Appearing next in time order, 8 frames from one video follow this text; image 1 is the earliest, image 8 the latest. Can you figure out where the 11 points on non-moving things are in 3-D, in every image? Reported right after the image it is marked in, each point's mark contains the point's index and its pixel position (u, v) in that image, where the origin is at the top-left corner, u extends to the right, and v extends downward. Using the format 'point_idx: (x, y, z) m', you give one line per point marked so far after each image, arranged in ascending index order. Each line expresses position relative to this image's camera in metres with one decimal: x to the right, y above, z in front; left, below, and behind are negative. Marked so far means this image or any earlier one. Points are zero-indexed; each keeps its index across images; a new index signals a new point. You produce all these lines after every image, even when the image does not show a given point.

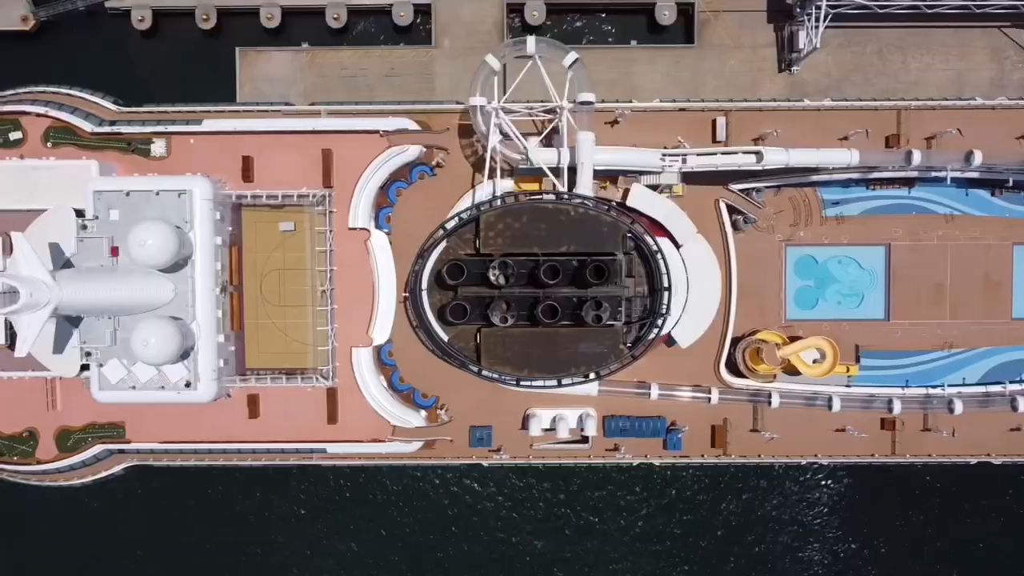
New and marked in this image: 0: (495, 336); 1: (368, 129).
0: (-0.3, -0.7, +15.9) m
1: (-2.3, +2.6, +18.8) m
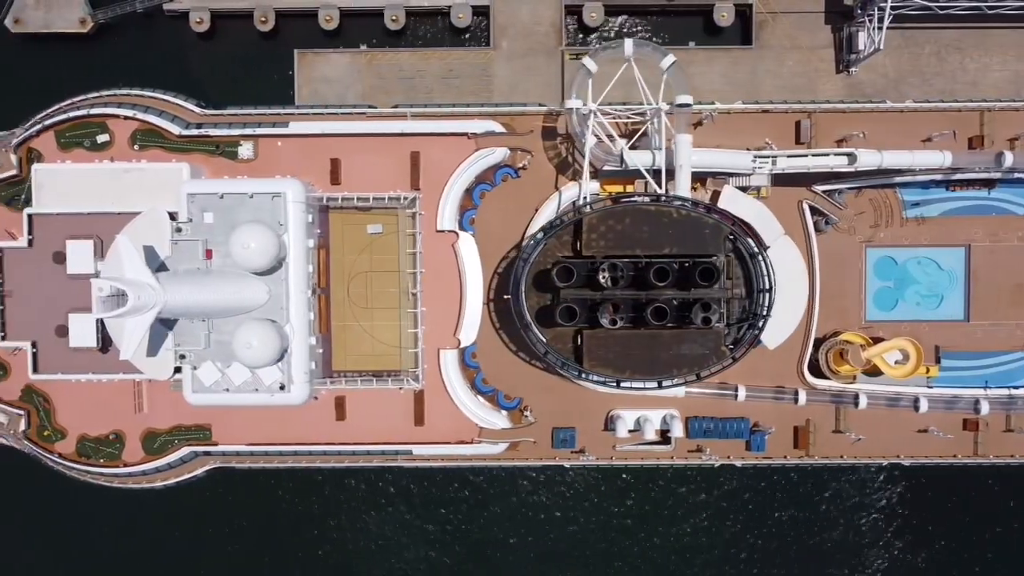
0: (+1.2, -0.7, +15.9) m
1: (-0.8, +2.6, +18.9) m
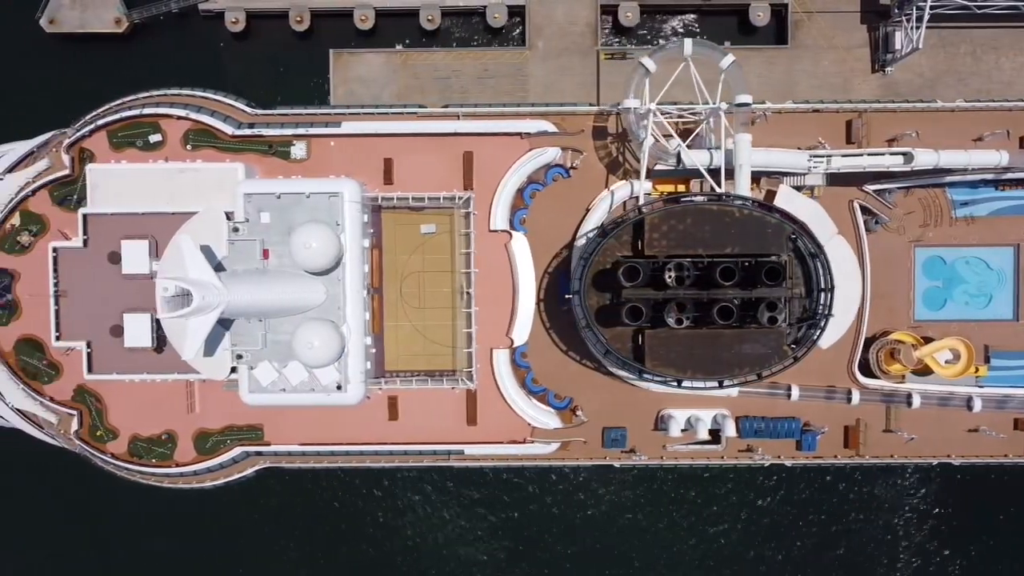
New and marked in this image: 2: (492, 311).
0: (+2.0, -0.7, +15.9) m
1: (0.0, +2.6, +18.9) m
2: (-0.3, -0.4, +19.0) m
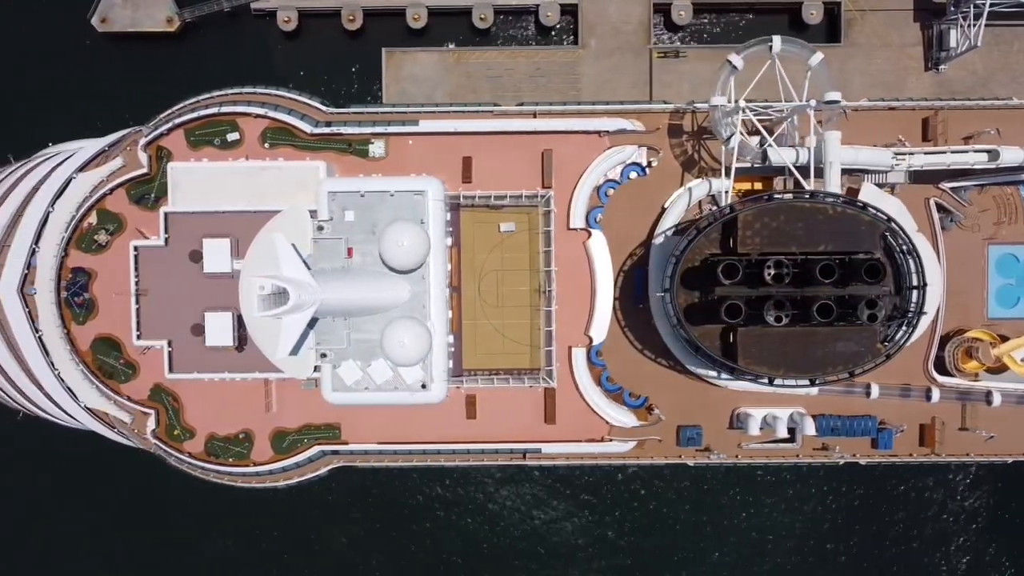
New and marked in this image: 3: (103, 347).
0: (+3.3, -0.7, +15.9) m
1: (+1.3, +2.6, +18.8) m
2: (+1.0, -0.4, +18.9) m
3: (-6.8, -1.0, +19.0) m
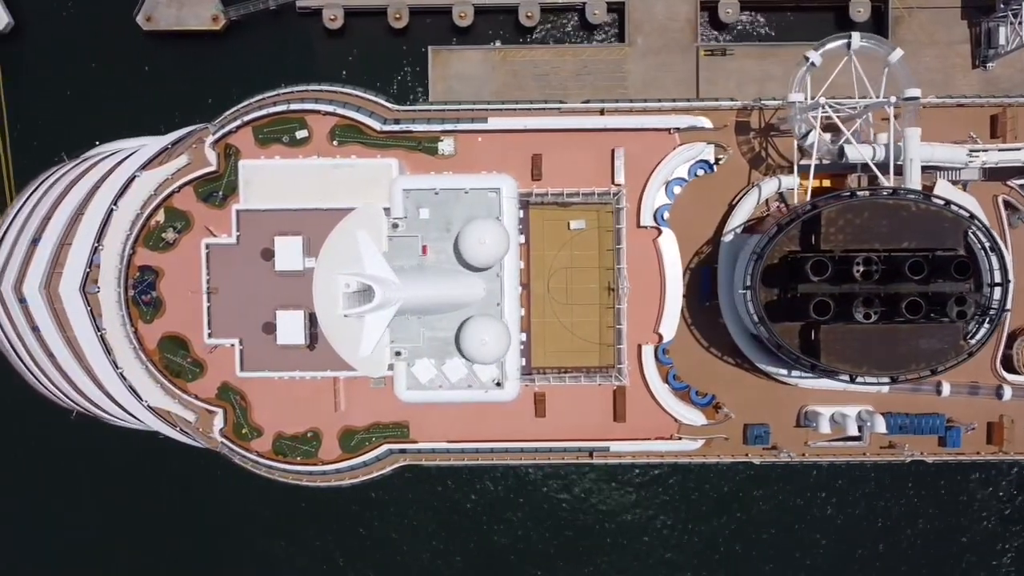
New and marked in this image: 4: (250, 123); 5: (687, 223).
0: (+4.5, -0.6, +15.8) m
1: (+2.4, +2.6, +18.8) m
2: (+2.1, -0.3, +18.9) m
3: (-5.6, -1.0, +18.9) m
4: (-4.3, +2.7, +18.7) m
5: (+3.0, +1.1, +19.5) m
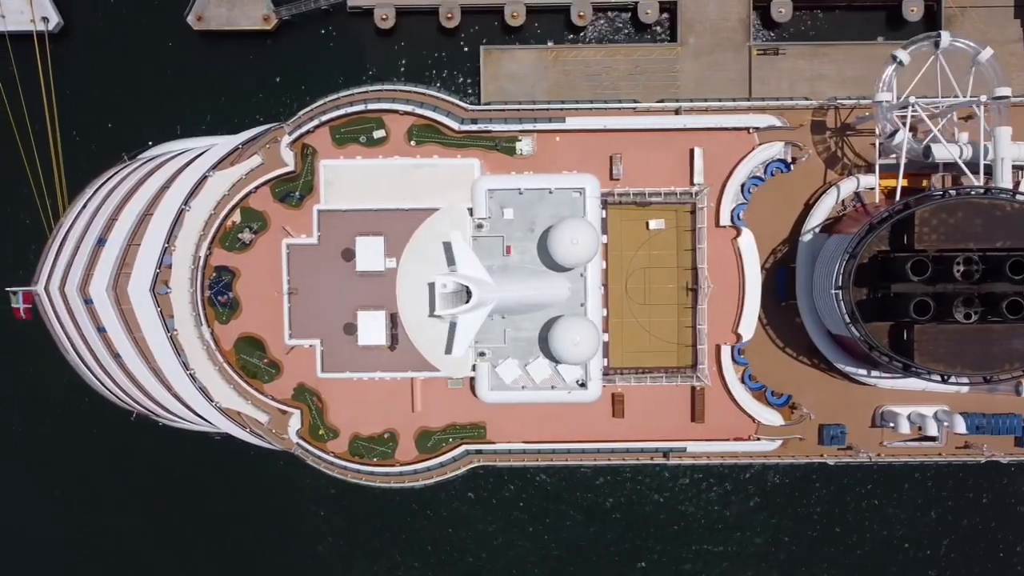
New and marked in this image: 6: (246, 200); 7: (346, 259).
0: (+5.7, -0.6, +15.8) m
1: (+3.7, +2.6, +18.7) m
2: (+3.4, -0.3, +18.8) m
3: (-4.3, -1.0, +18.9) m
4: (-3.0, +2.7, +18.6) m
5: (+4.2, +1.1, +19.4) m
6: (-4.3, +1.4, +18.7) m
7: (-2.6, +0.4, +17.9) m
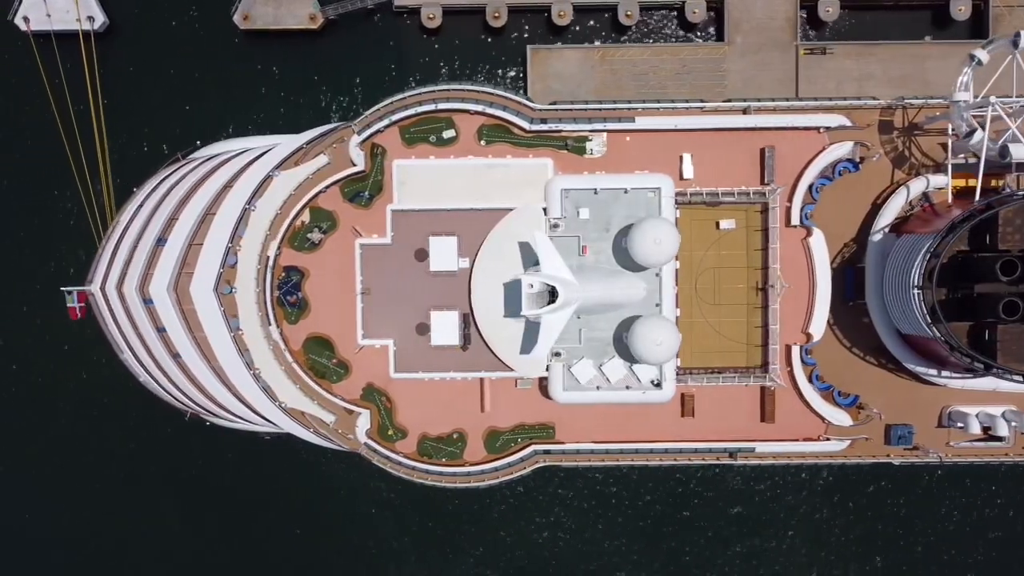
0: (+6.9, -0.6, +15.7) m
1: (+4.9, +2.6, +18.7) m
2: (+4.5, -0.3, +18.8) m
3: (-3.2, -1.0, +18.8) m
4: (-1.9, +2.7, +18.6) m
5: (+5.4, +1.1, +19.4) m
6: (-3.2, +1.4, +18.7) m
7: (-1.5, +0.5, +17.9) m
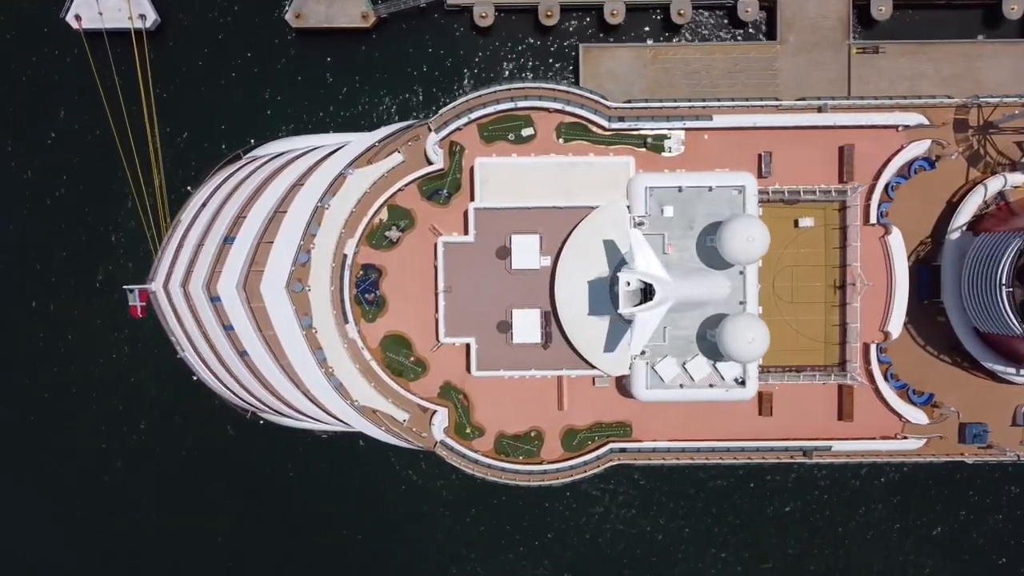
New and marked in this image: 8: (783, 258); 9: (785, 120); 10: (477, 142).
0: (+8.1, -0.6, +15.7) m
1: (+6.1, +2.7, +18.7) m
2: (+5.8, -0.3, +18.8) m
3: (-1.9, -0.9, +18.8) m
4: (-0.6, +2.7, +18.6) m
5: (+6.6, +1.1, +19.4) m
6: (-1.9, +1.5, +18.7) m
7: (-0.2, +0.5, +17.9) m
8: (+4.4, +0.5, +18.6) m
9: (+4.4, +2.7, +18.5) m
10: (-0.6, +2.4, +18.7) m
